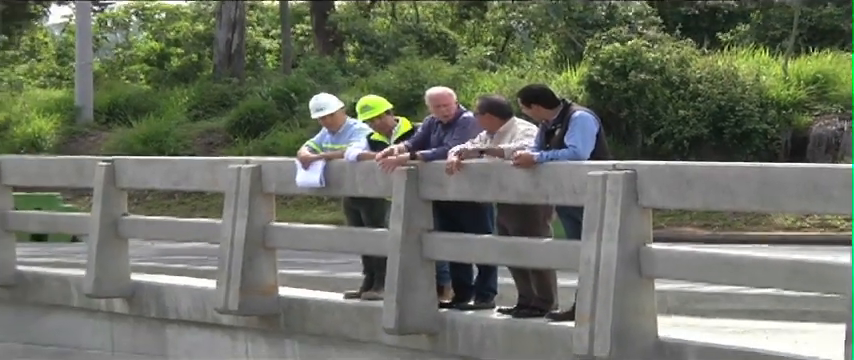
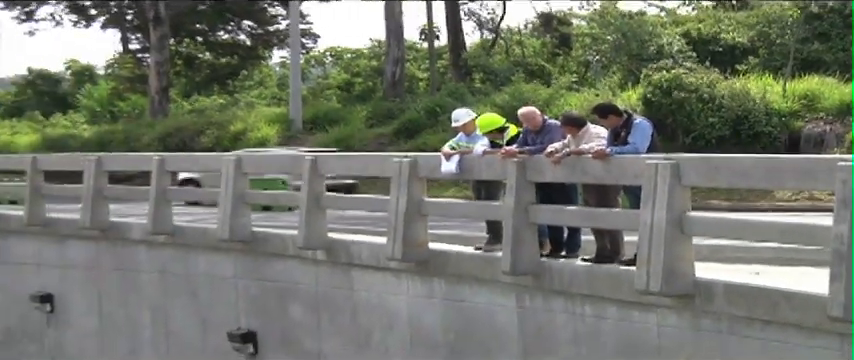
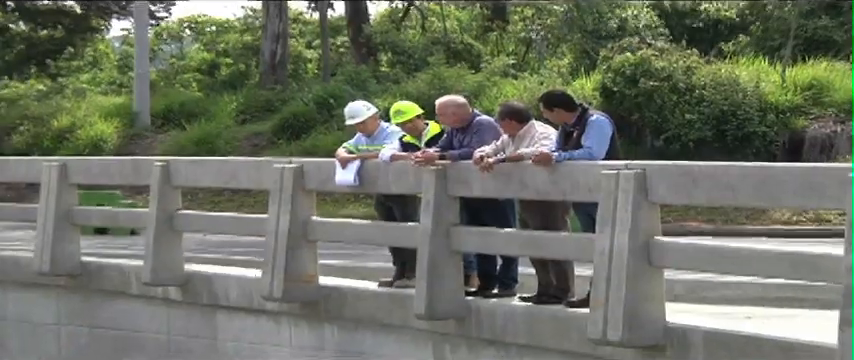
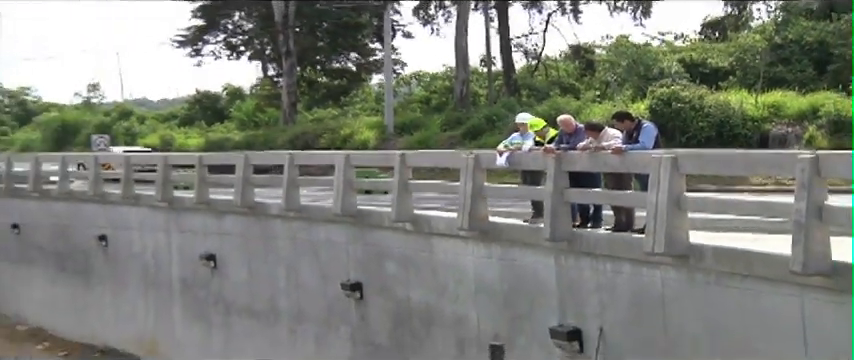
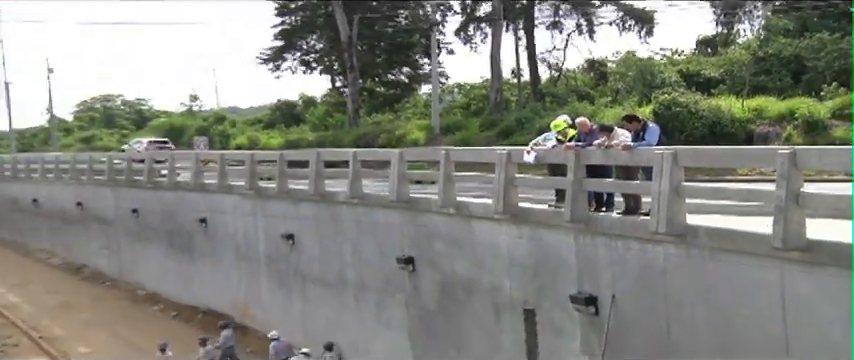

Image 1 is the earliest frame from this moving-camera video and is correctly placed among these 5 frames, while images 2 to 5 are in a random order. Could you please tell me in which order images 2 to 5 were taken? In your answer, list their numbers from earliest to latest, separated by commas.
3, 2, 4, 5
